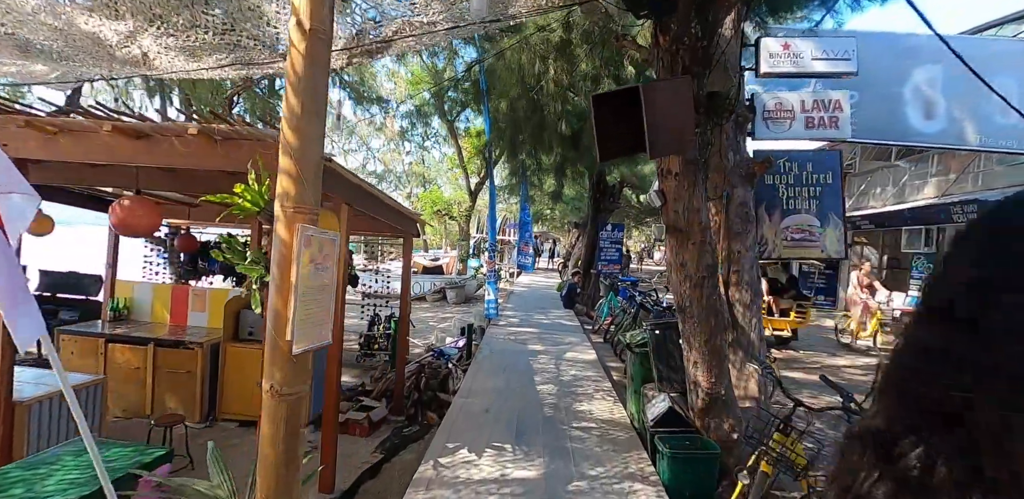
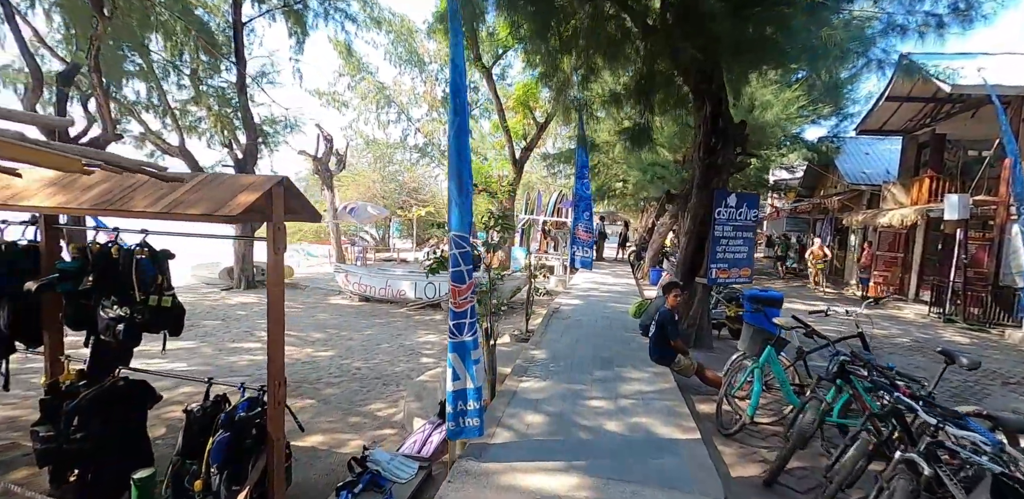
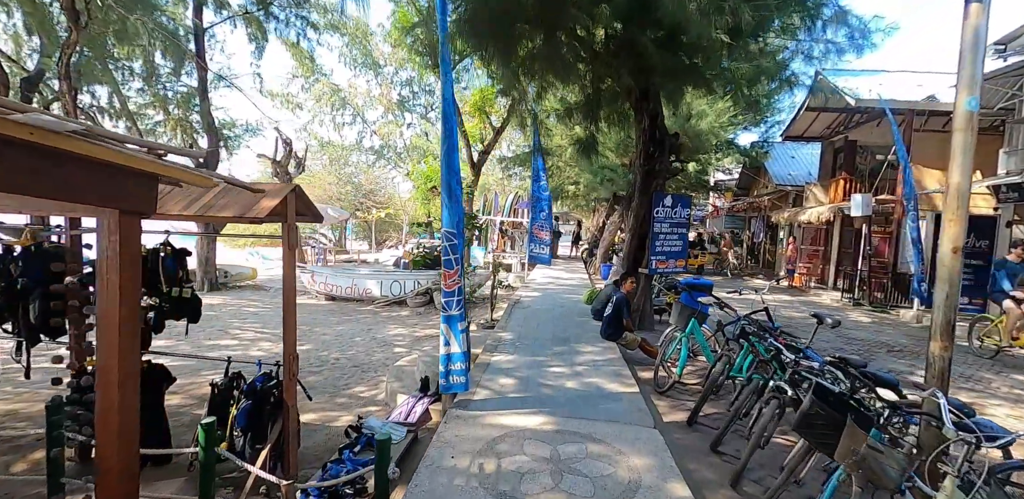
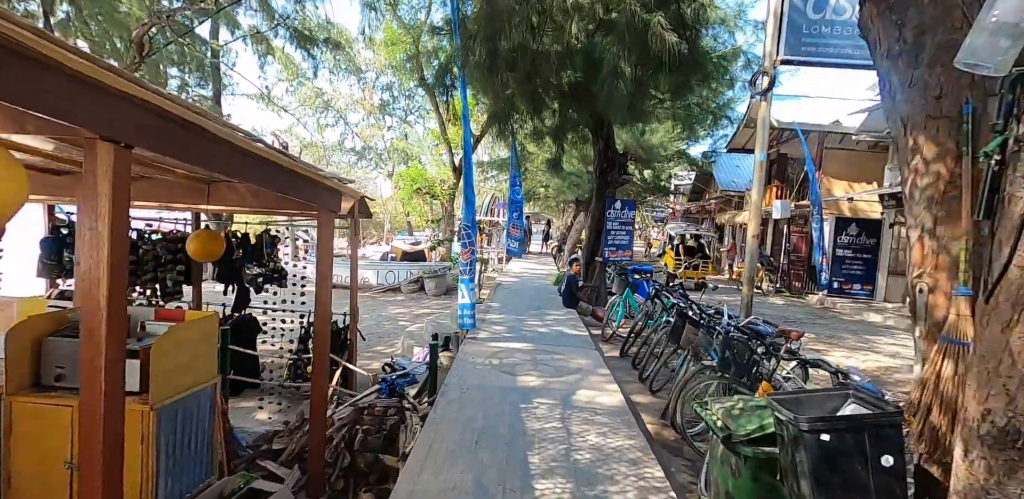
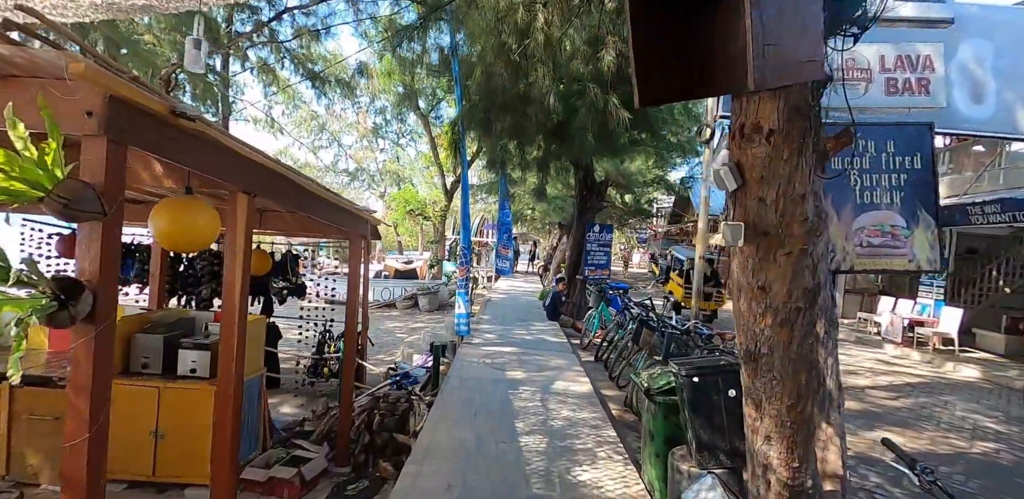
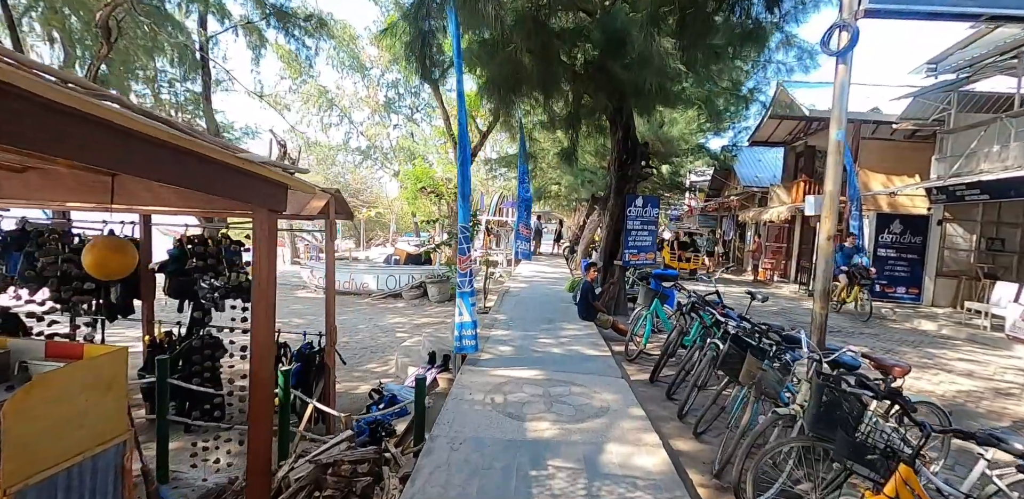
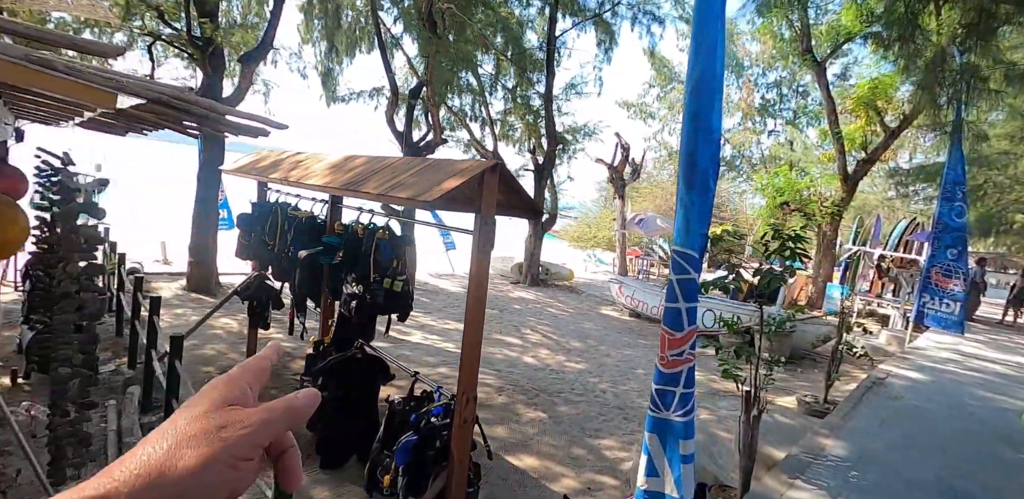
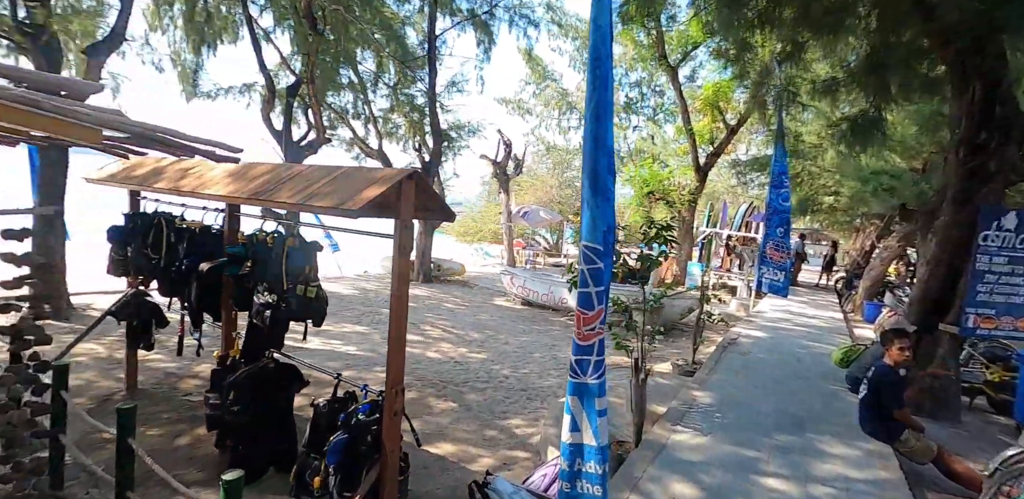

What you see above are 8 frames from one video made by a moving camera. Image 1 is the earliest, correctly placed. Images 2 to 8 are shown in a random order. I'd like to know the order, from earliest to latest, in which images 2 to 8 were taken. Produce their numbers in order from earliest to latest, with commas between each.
5, 4, 6, 3, 2, 8, 7
